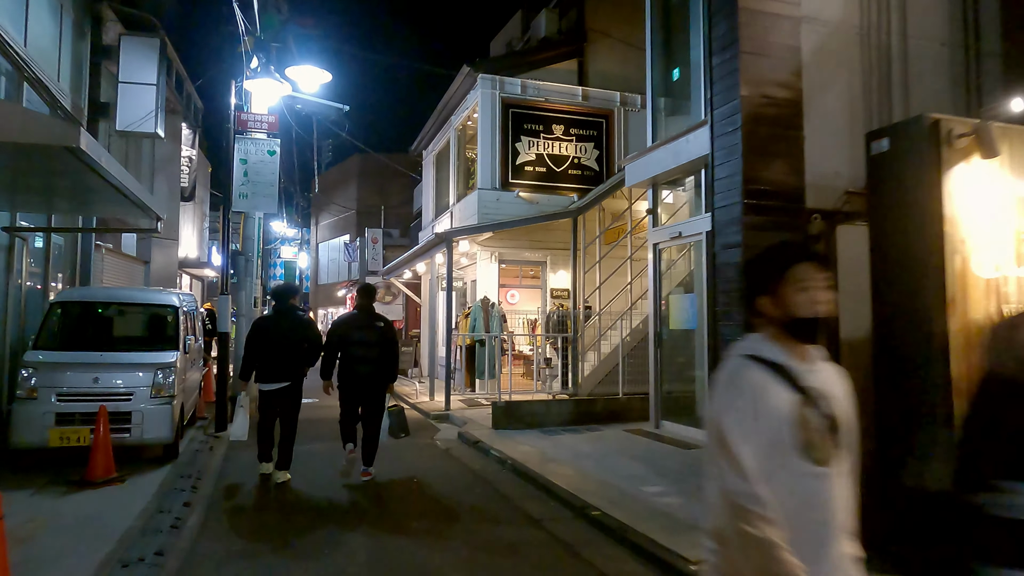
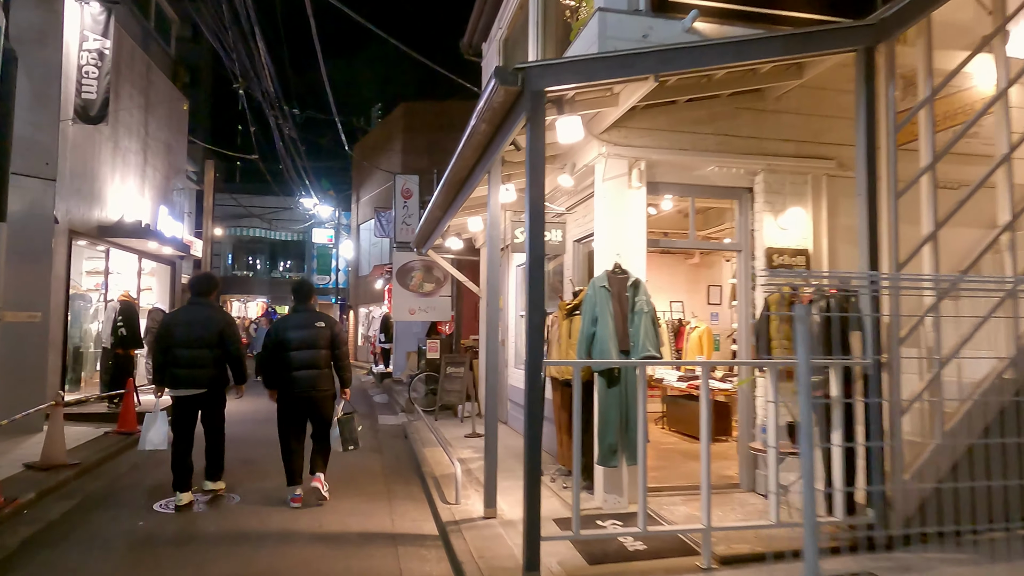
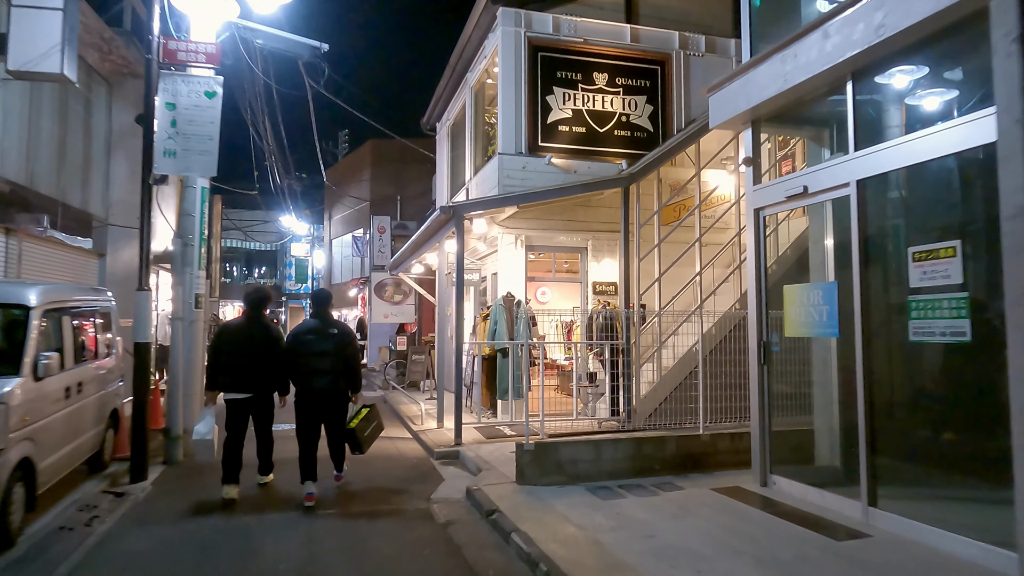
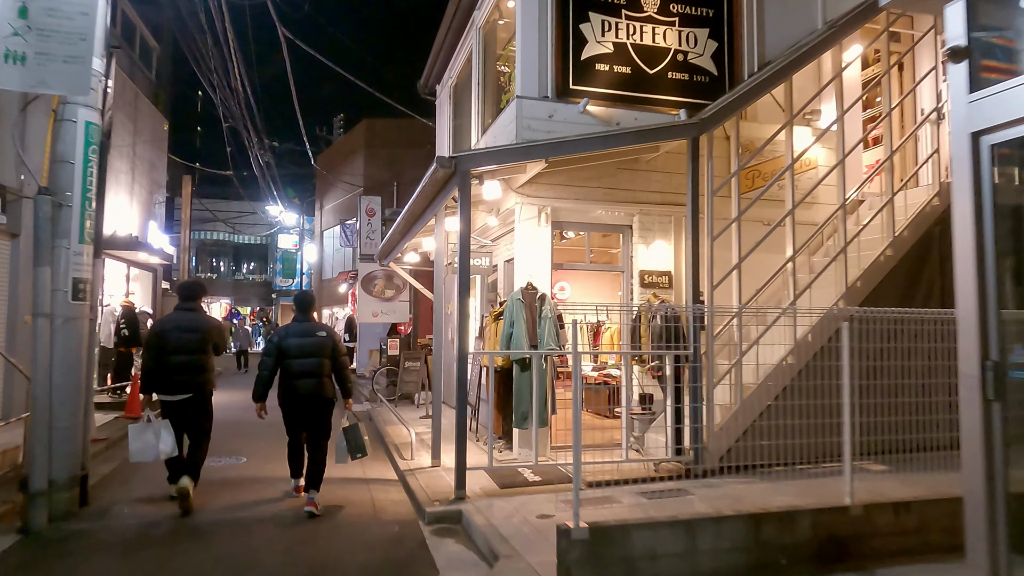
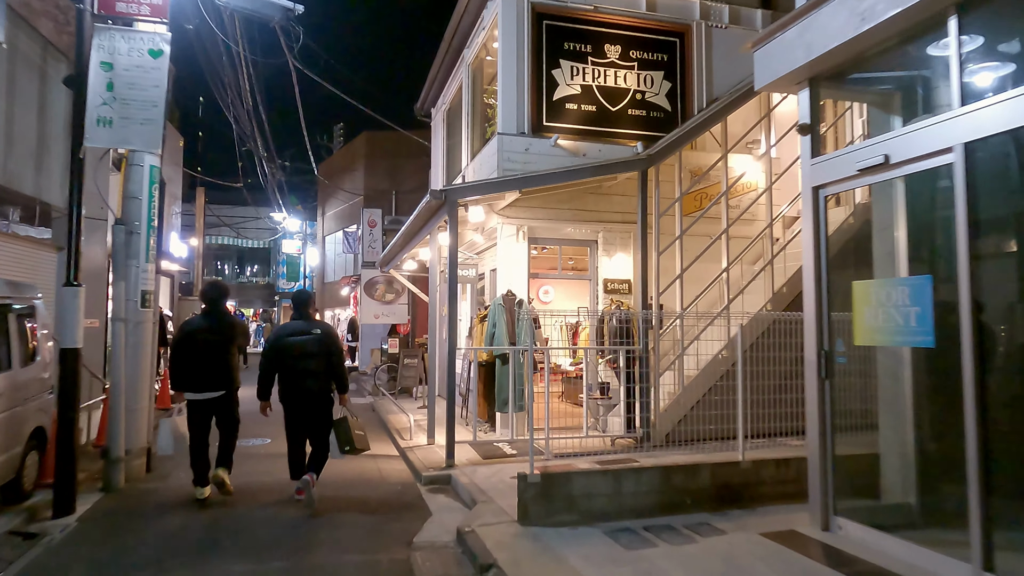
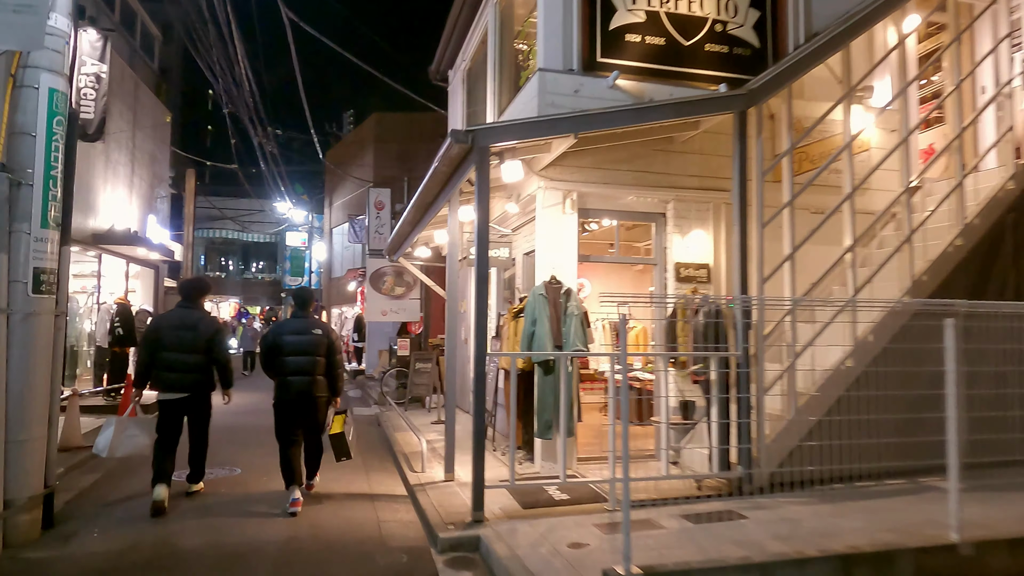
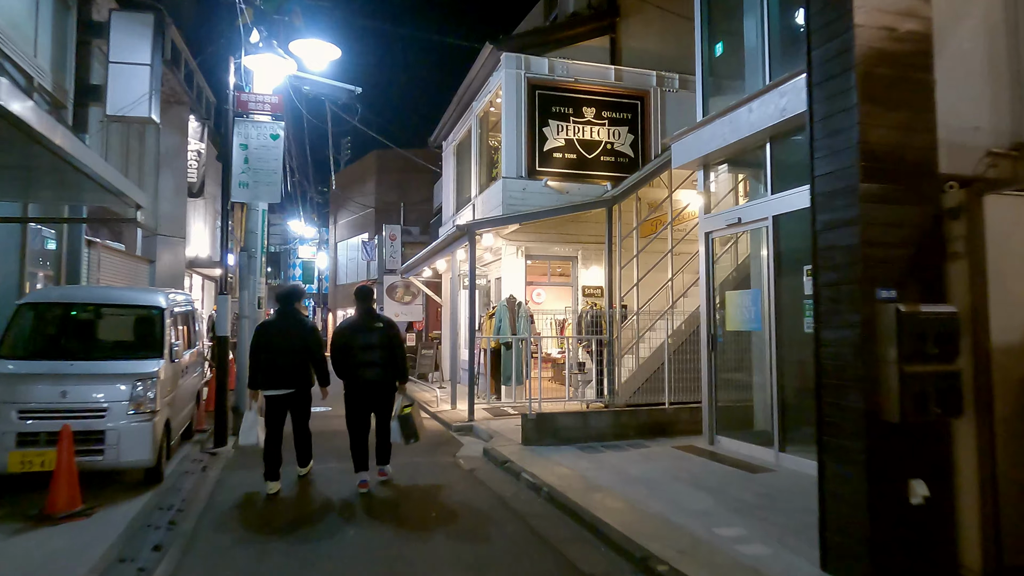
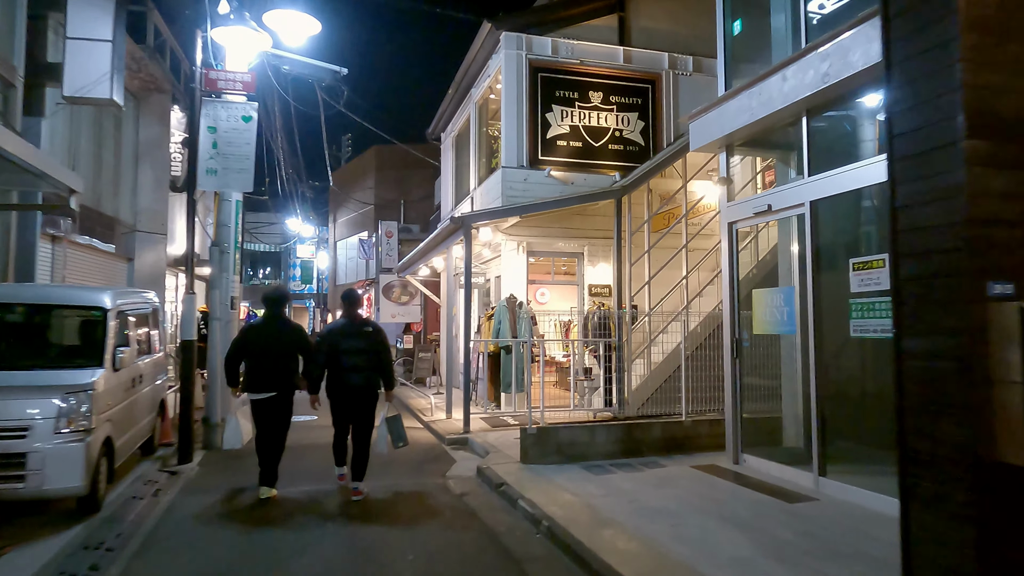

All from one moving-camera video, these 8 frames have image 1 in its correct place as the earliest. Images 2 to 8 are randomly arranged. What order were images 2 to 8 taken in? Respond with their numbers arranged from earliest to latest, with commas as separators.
7, 8, 3, 5, 4, 6, 2
